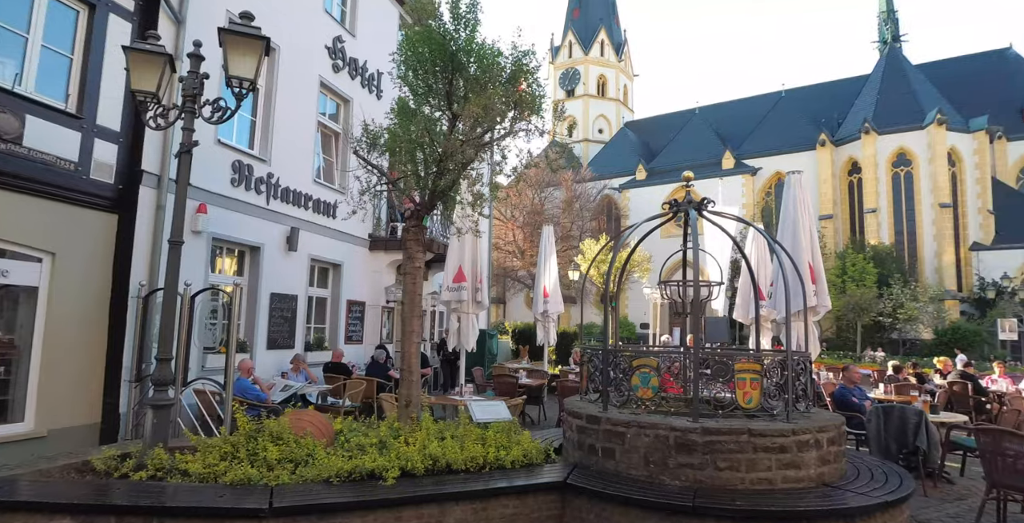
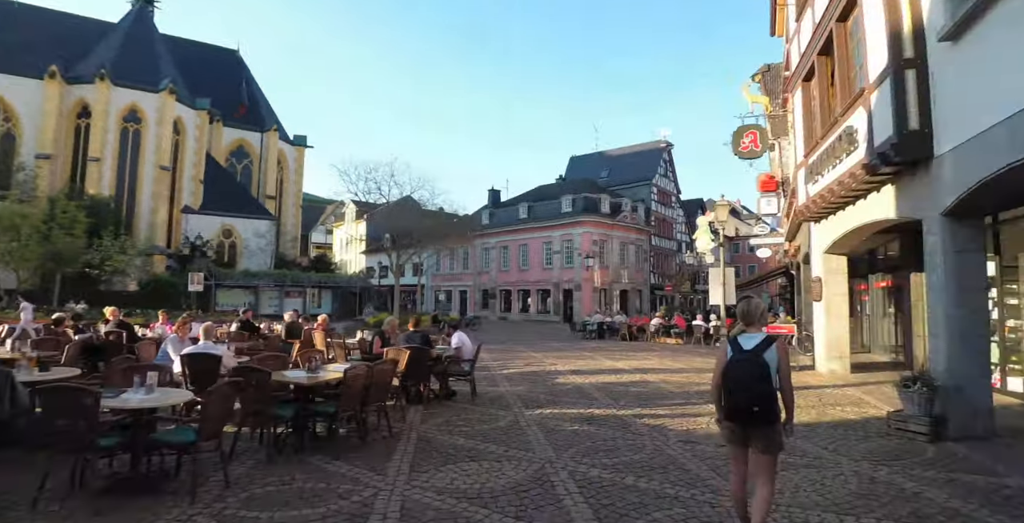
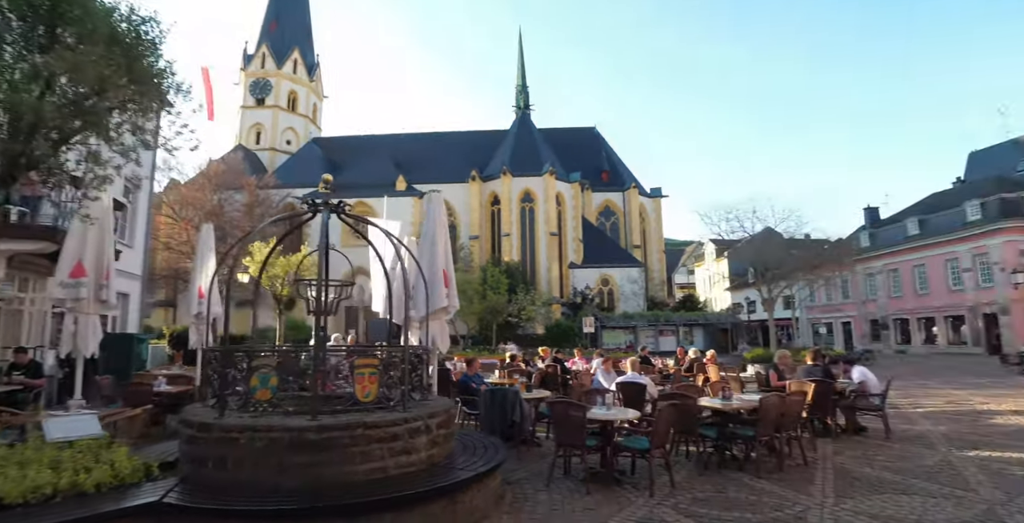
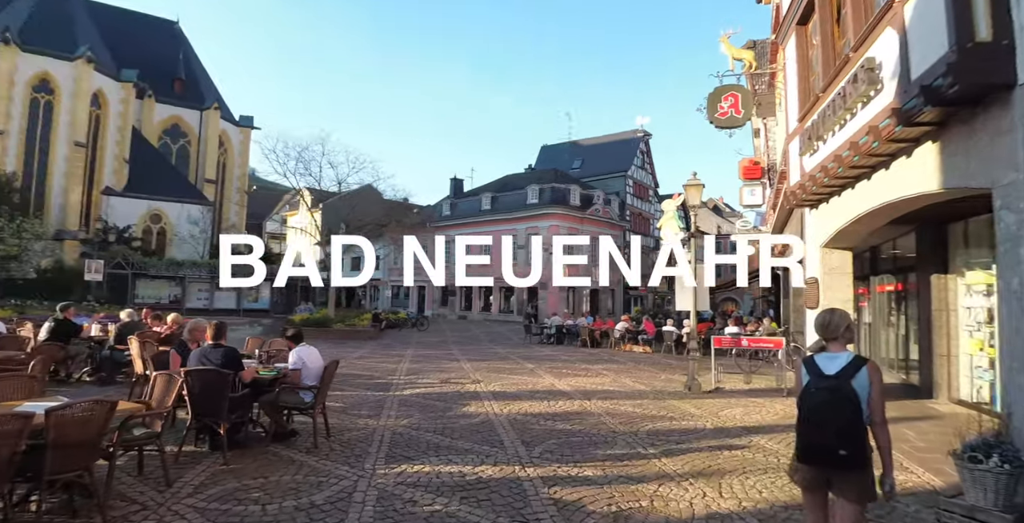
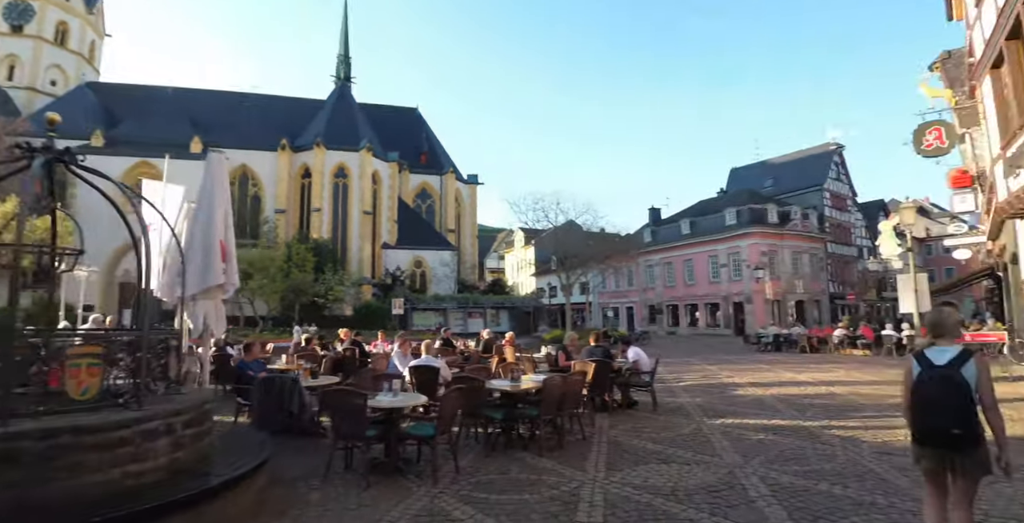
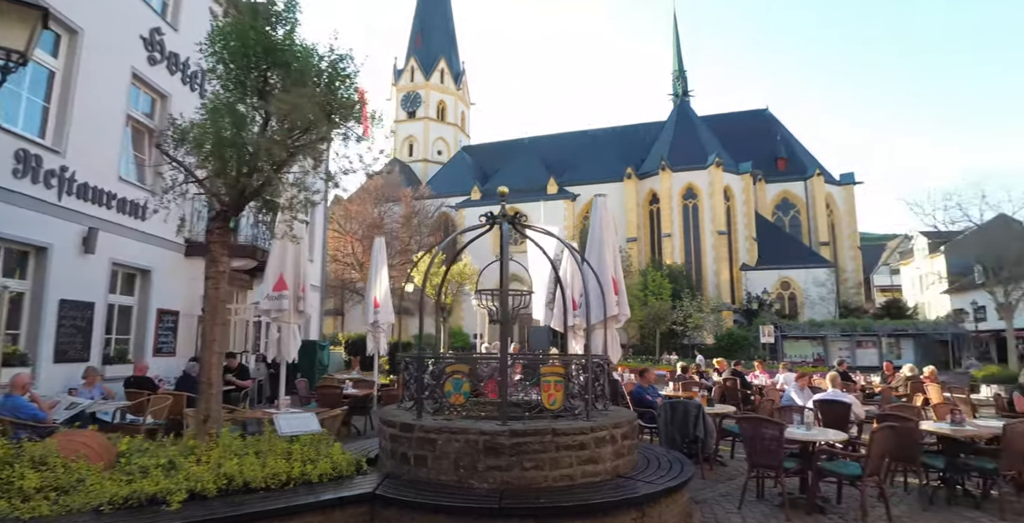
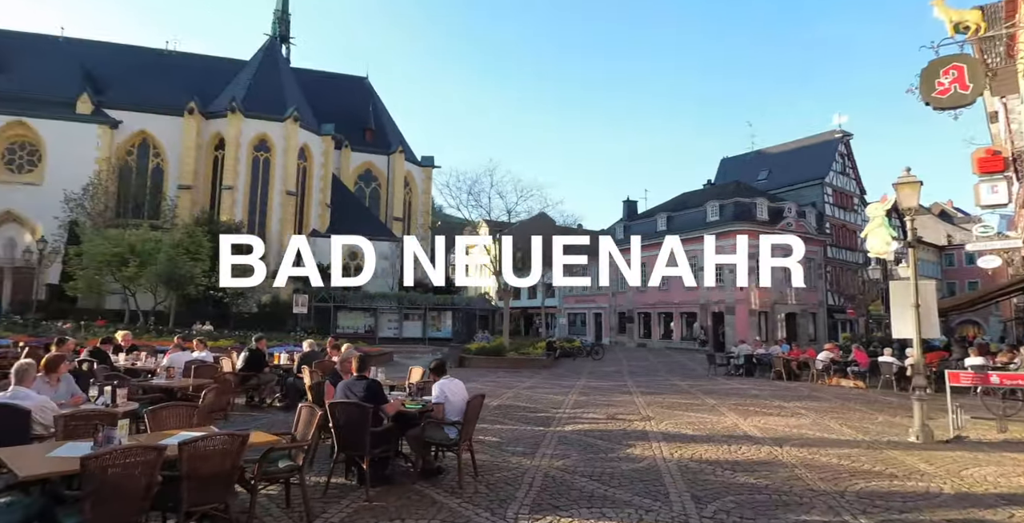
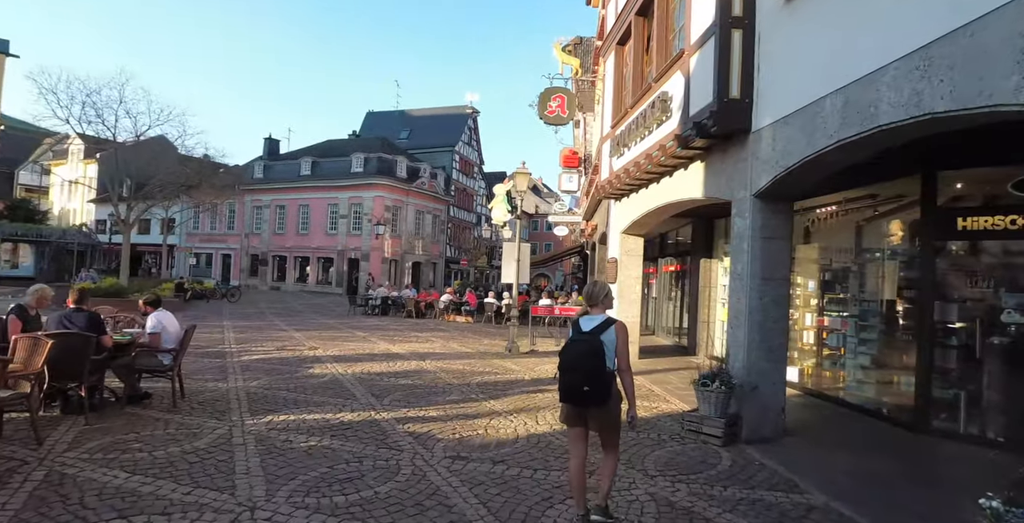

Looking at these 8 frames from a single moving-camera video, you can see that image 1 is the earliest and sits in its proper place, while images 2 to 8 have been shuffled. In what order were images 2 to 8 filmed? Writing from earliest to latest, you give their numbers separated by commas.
6, 3, 5, 2, 8, 4, 7
